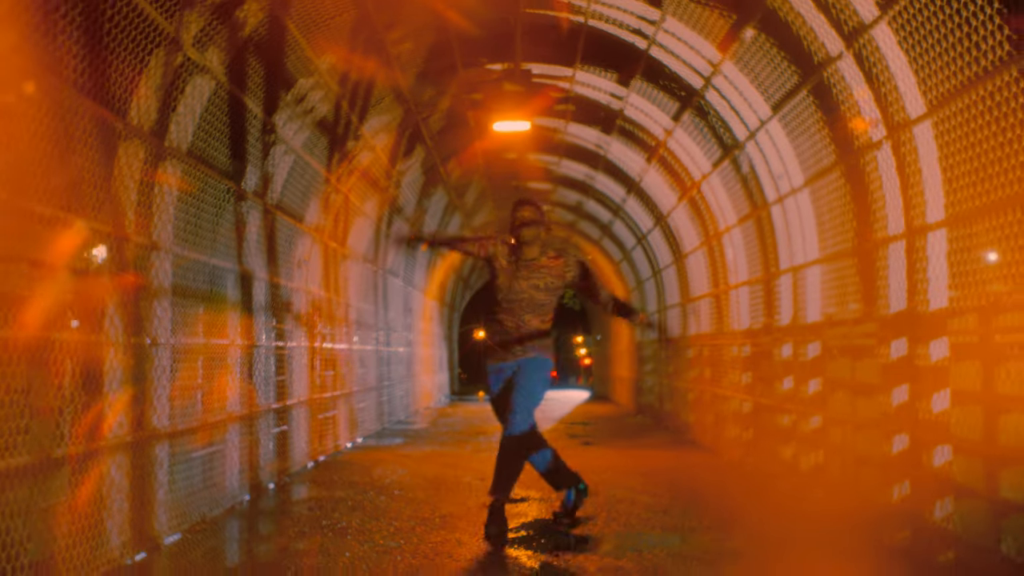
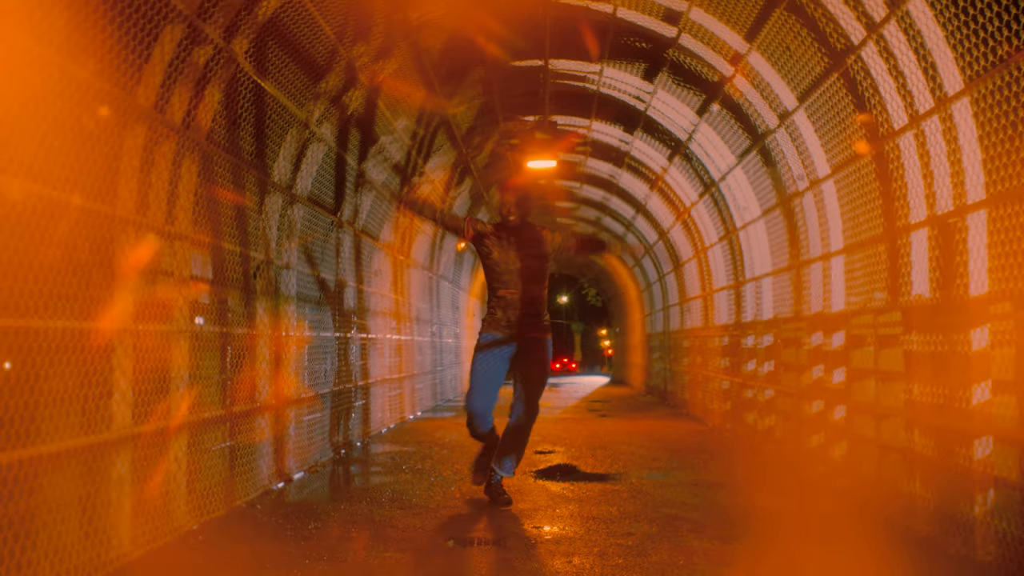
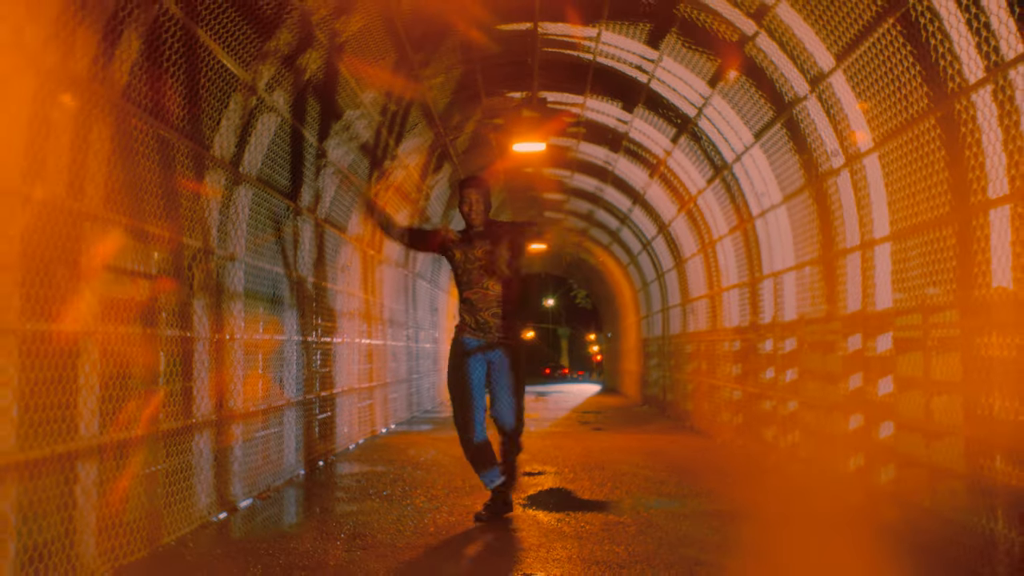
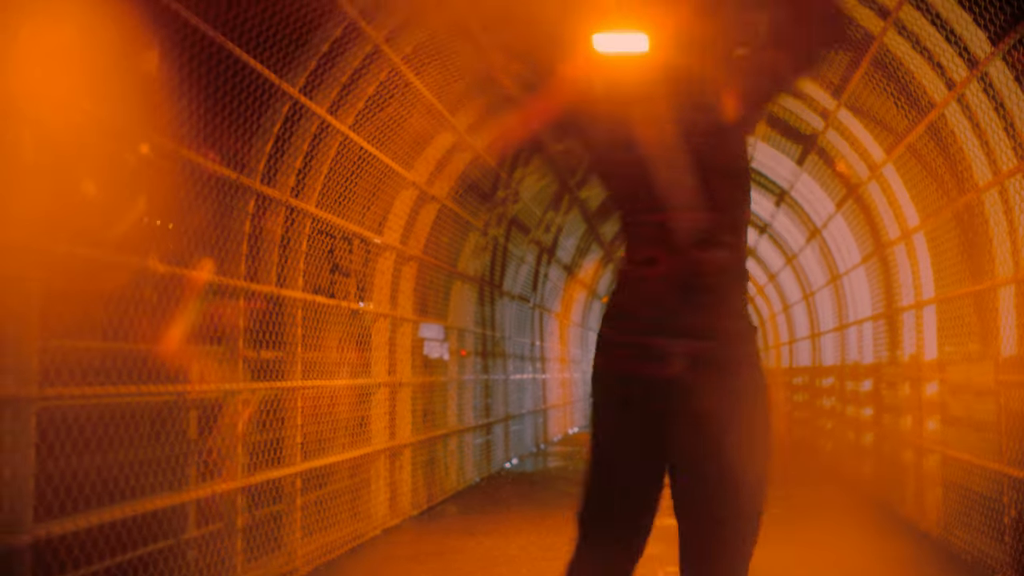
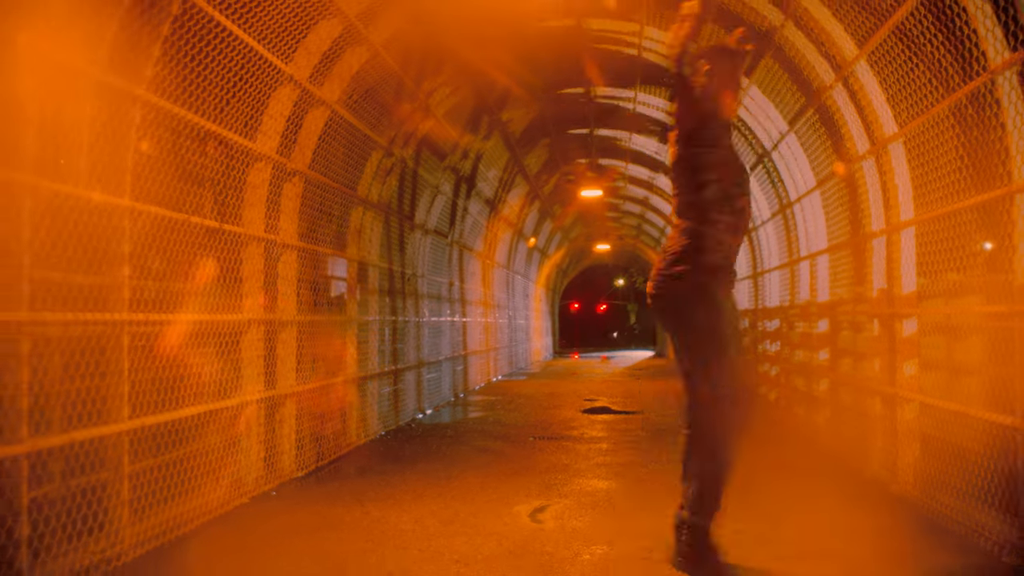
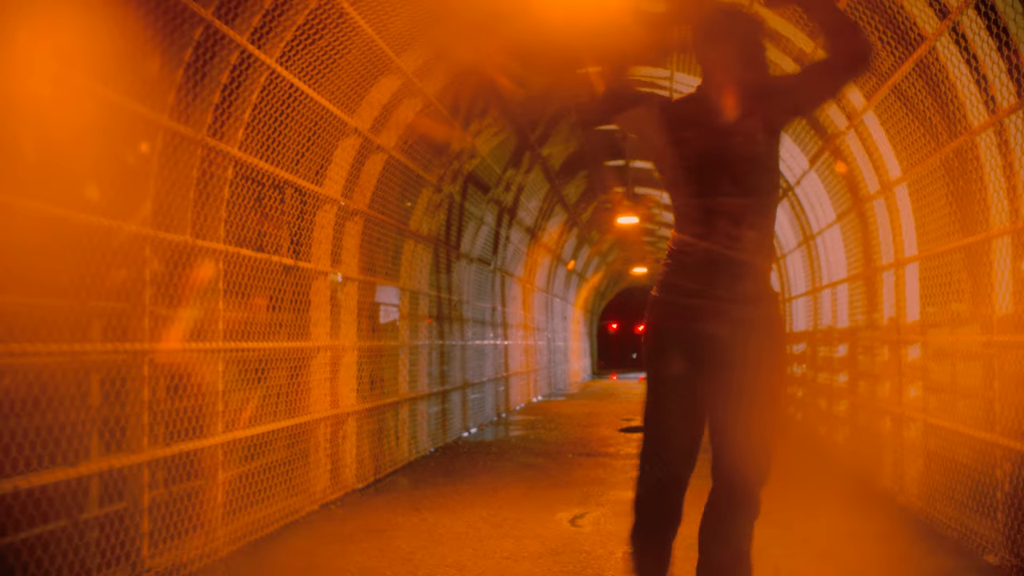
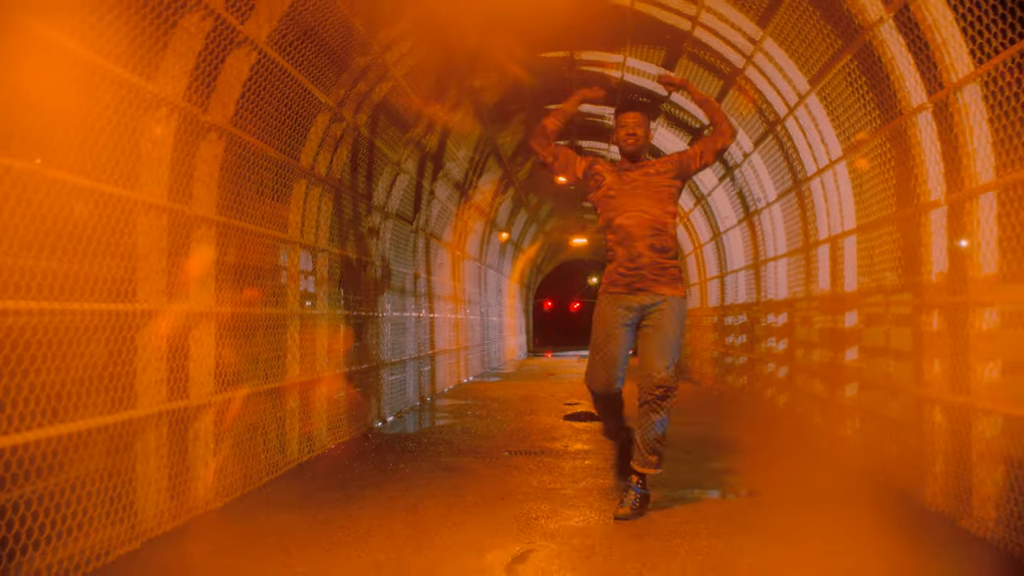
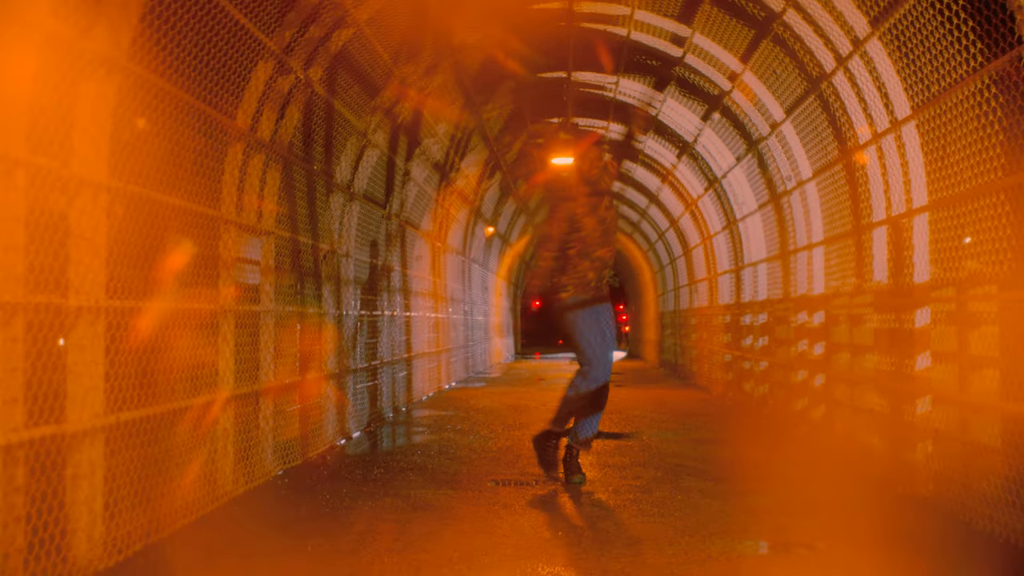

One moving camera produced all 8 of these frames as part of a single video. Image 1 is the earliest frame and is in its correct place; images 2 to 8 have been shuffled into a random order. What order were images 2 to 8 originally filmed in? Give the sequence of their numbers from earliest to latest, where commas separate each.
3, 2, 8, 7, 5, 6, 4
